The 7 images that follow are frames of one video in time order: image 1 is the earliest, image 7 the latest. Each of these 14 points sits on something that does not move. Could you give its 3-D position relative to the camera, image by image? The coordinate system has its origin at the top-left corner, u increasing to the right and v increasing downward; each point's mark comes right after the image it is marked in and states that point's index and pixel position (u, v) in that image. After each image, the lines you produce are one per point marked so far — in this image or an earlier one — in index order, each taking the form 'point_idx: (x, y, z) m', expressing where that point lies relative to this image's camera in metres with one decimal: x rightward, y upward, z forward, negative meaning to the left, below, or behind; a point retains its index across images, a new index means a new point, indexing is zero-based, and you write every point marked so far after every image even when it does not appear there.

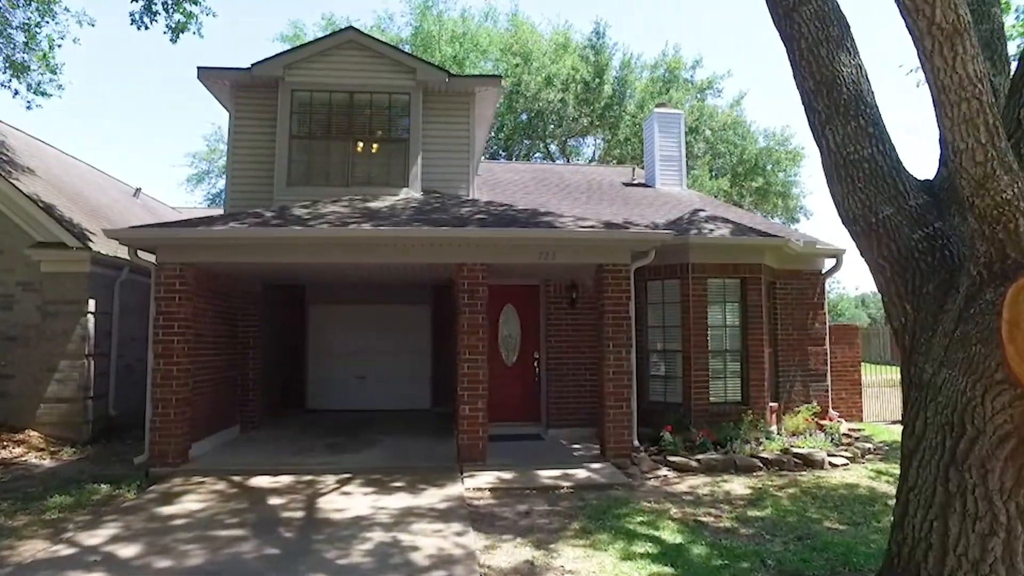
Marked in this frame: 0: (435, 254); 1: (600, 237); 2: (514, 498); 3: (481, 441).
0: (-0.9, +0.4, +7.8) m
1: (+1.0, +0.6, +7.5) m
2: (0.0, -2.1, +6.3) m
3: (-0.4, -1.8, +7.5) m
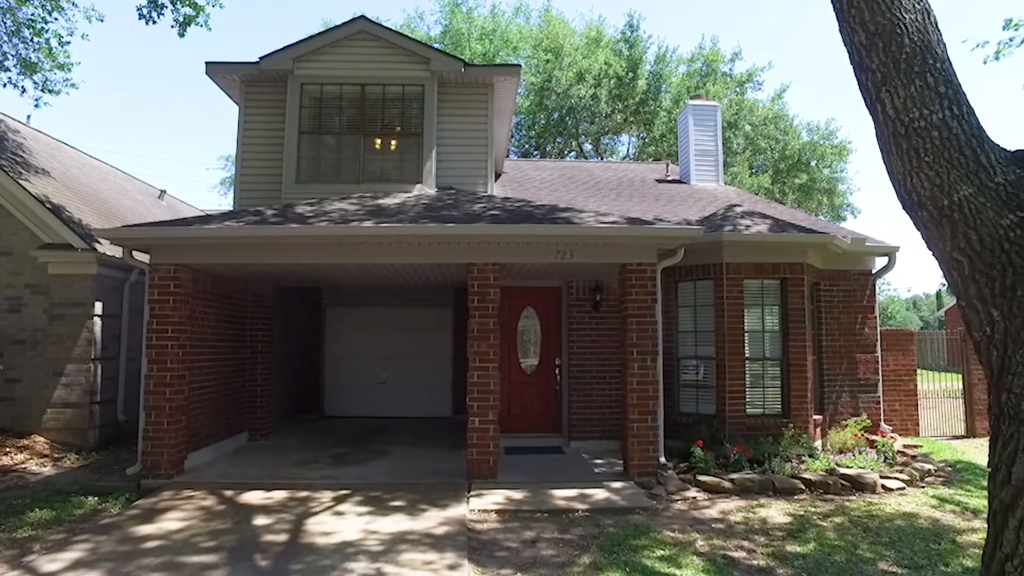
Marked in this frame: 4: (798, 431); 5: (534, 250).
0: (-0.8, +0.4, +7.3) m
1: (+1.2, +0.6, +6.9) m
2: (+0.1, -2.1, +5.7) m
3: (-0.2, -1.8, +6.9) m
4: (+3.7, -1.8, +8.4) m
5: (+0.2, +0.4, +7.2) m
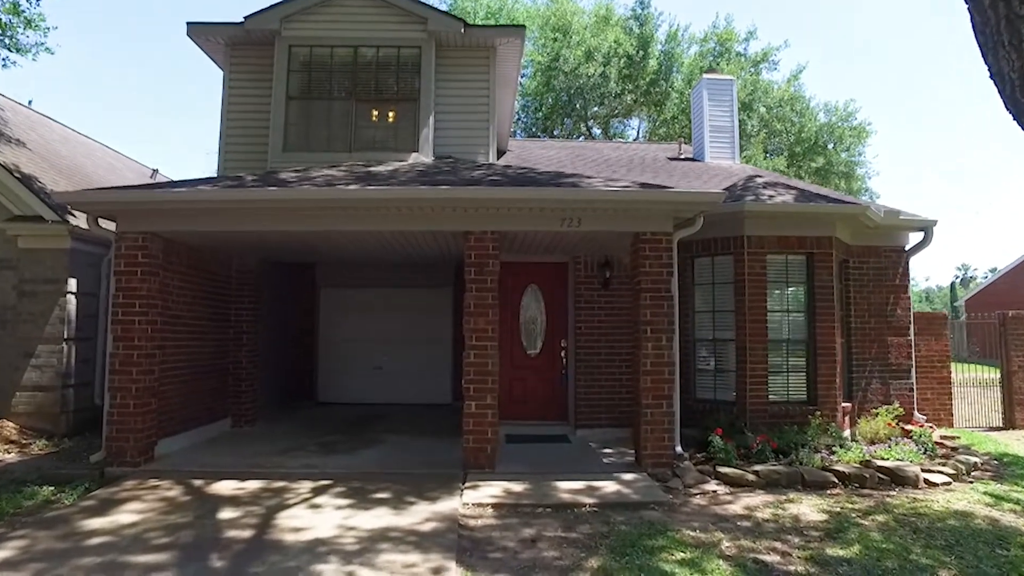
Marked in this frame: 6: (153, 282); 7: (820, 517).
0: (-0.8, +0.7, +6.6) m
1: (+1.2, +0.9, +6.2) m
2: (+0.1, -1.8, +5.0) m
3: (-0.2, -1.5, +6.3) m
4: (+3.7, -1.6, +7.7) m
5: (+0.3, +0.7, +6.6) m
6: (-3.7, +0.1, +6.7) m
7: (+2.4, -1.8, +5.0) m
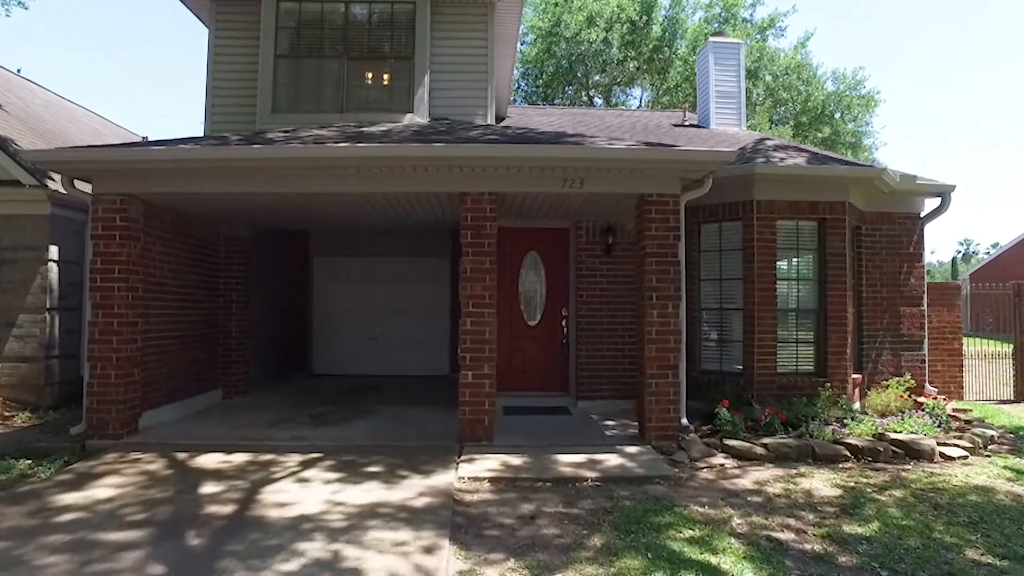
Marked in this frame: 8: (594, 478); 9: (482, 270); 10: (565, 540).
0: (-0.8, +1.0, +6.2) m
1: (+1.2, +1.2, +5.8) m
2: (+0.1, -1.5, +4.8) m
3: (-0.2, -1.2, +6.0) m
4: (+3.7, -1.2, +7.4) m
5: (+0.2, +1.1, +6.2) m
6: (-3.7, +0.4, +6.3) m
7: (+2.4, -1.5, +4.8) m
8: (+0.6, -1.5, +5.0) m
9: (-0.3, +0.2, +6.1) m
10: (+0.3, -1.5, +3.8) m
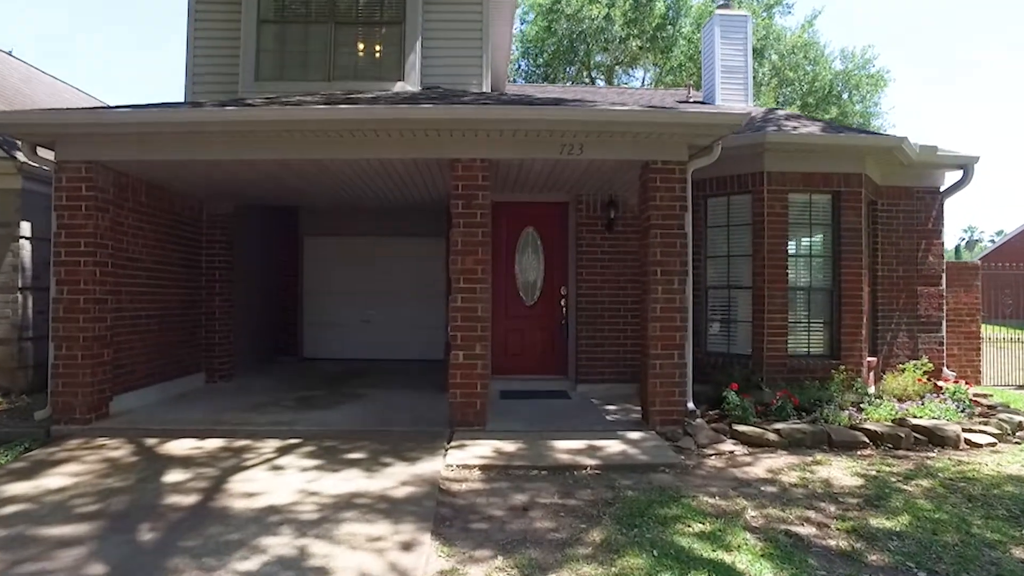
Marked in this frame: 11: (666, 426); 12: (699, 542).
0: (-0.8, +1.2, +5.8) m
1: (+1.1, +1.4, +5.4) m
2: (0.0, -1.3, +4.4) m
3: (-0.3, -1.0, +5.6) m
4: (+3.7, -0.9, +7.0) m
5: (+0.2, +1.3, +5.8) m
6: (-3.8, +0.6, +5.9) m
7: (+2.3, -1.3, +4.4) m
8: (+0.6, -1.3, +4.6) m
9: (-0.3, +0.4, +5.7) m
10: (+0.3, -1.3, +3.4) m
11: (+1.4, -1.2, +5.7) m
12: (+1.0, -1.3, +3.3) m
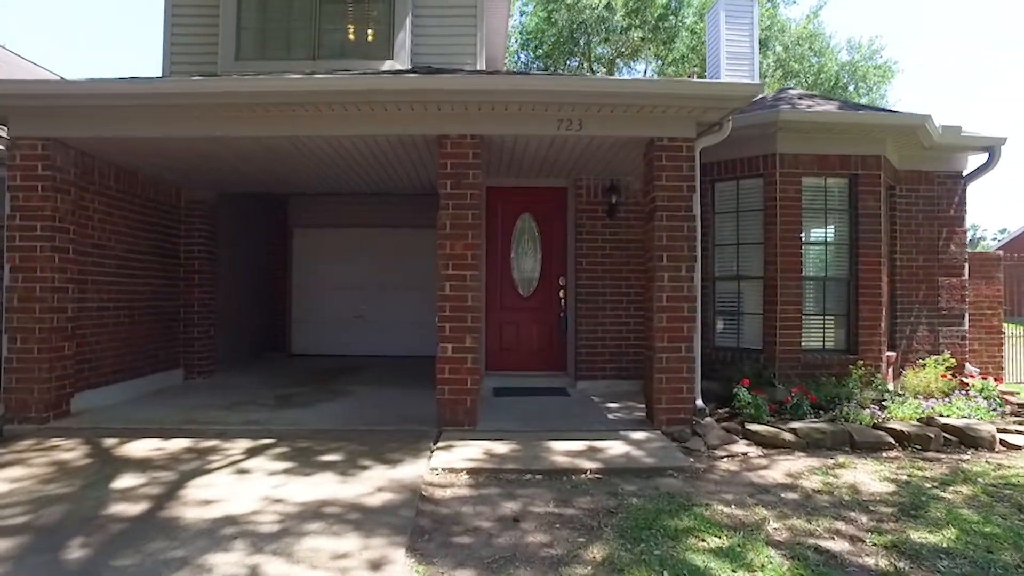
0: (-0.9, +1.3, +5.4) m
1: (+1.1, +1.5, +4.9) m
2: (-0.1, -1.2, +3.9) m
3: (-0.3, -0.9, +5.2) m
4: (+3.6, -0.8, +6.5) m
5: (+0.1, +1.4, +5.3) m
6: (-3.8, +0.7, +5.5) m
7: (+2.3, -1.2, +3.9) m
8: (+0.5, -1.2, +4.2) m
9: (-0.4, +0.5, +5.2) m
10: (+0.2, -1.2, +3.0) m
11: (+1.3, -1.1, +5.2) m
12: (+0.9, -1.2, +2.9) m
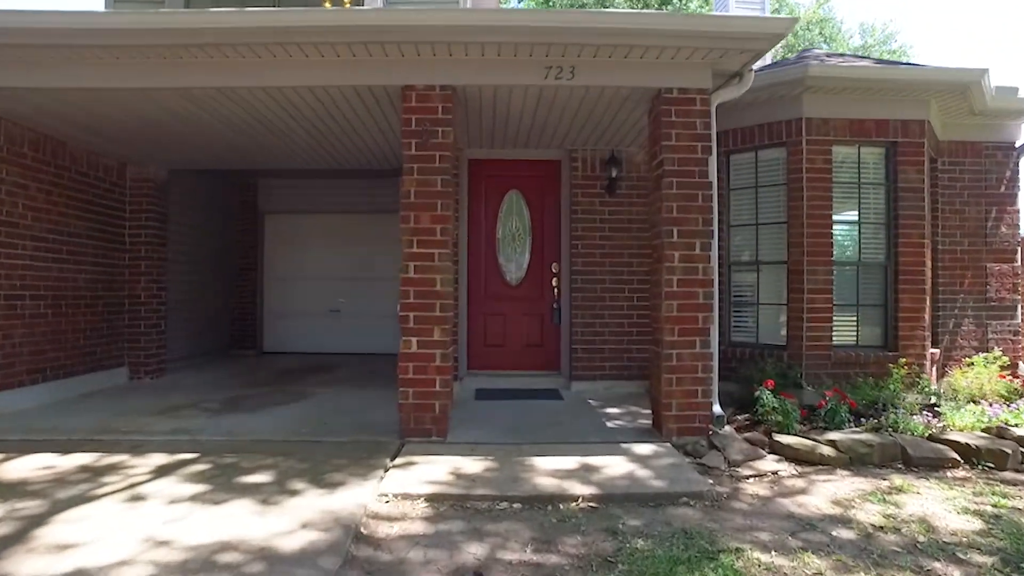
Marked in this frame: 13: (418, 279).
0: (-1.0, +1.5, +4.4) m
1: (+0.9, +1.6, +4.0) m
2: (-0.2, -1.1, +3.0) m
3: (-0.5, -0.7, +4.3) m
4: (+3.5, -0.7, +5.6) m
5: (0.0, +1.5, +4.4) m
6: (-4.0, +0.9, +4.6) m
7: (+2.1, -1.1, +3.0) m
8: (+0.4, -1.1, +3.3) m
9: (-0.5, +0.6, +4.3) m
10: (0.0, -1.1, +2.1) m
11: (+1.2, -1.0, +4.3) m
12: (+0.8, -1.1, +2.0) m
13: (-0.6, +0.1, +4.3) m
